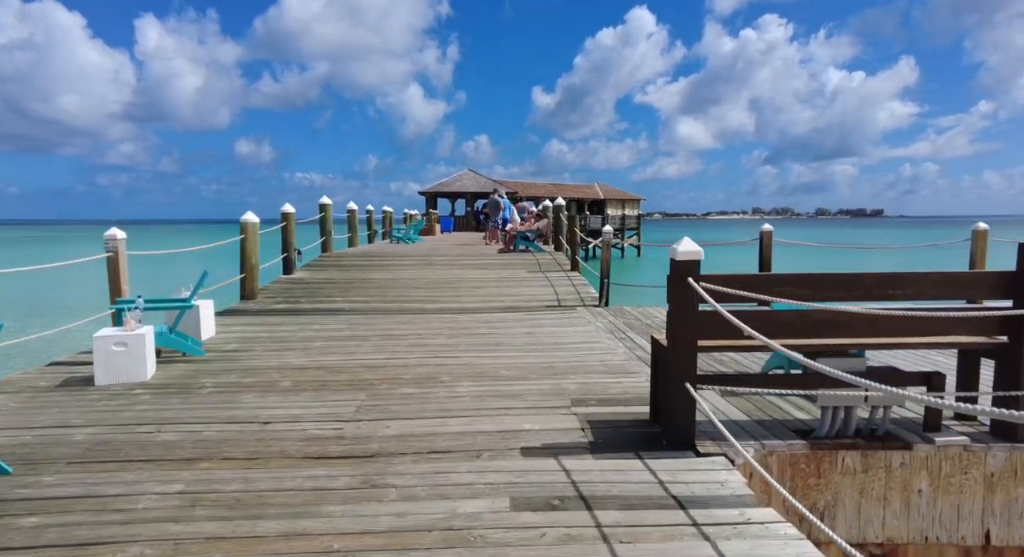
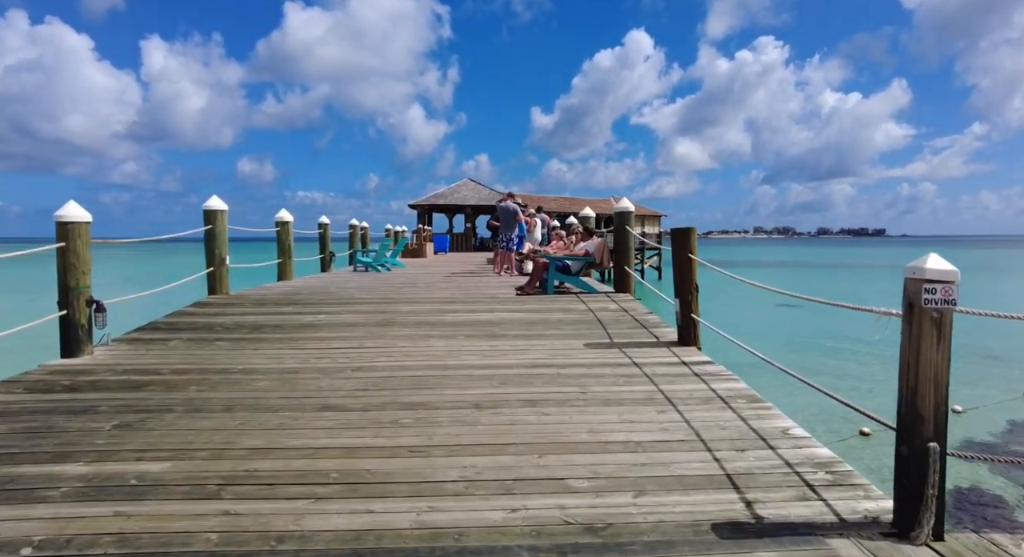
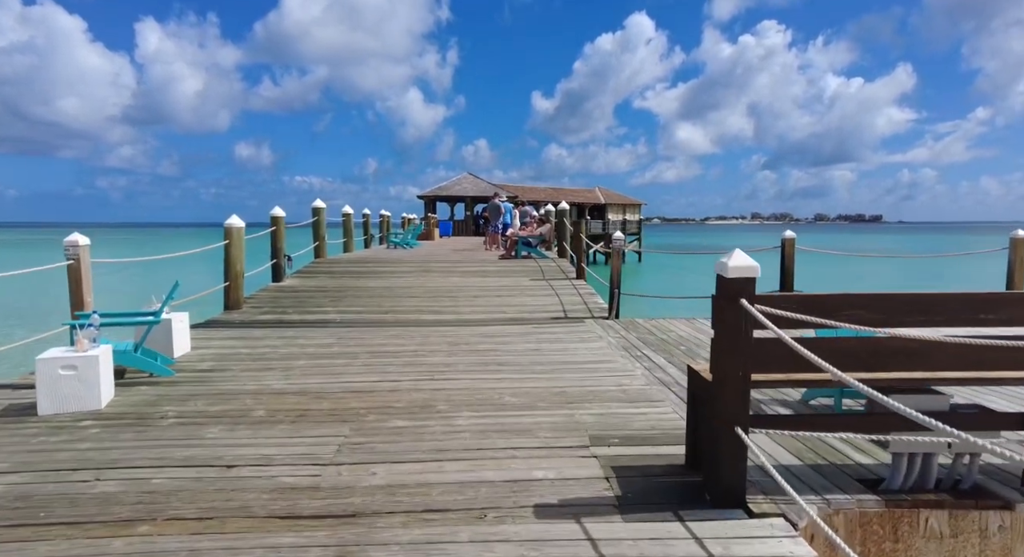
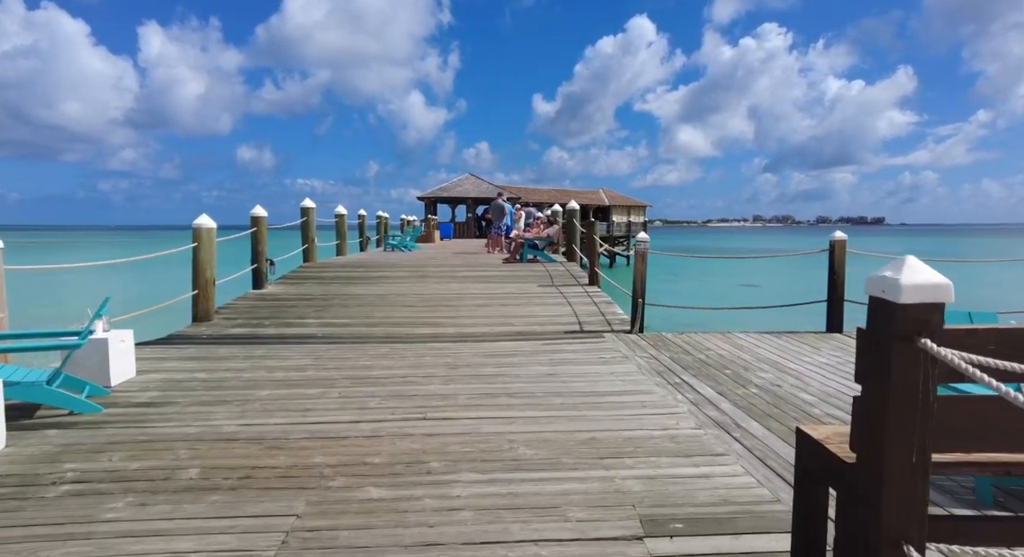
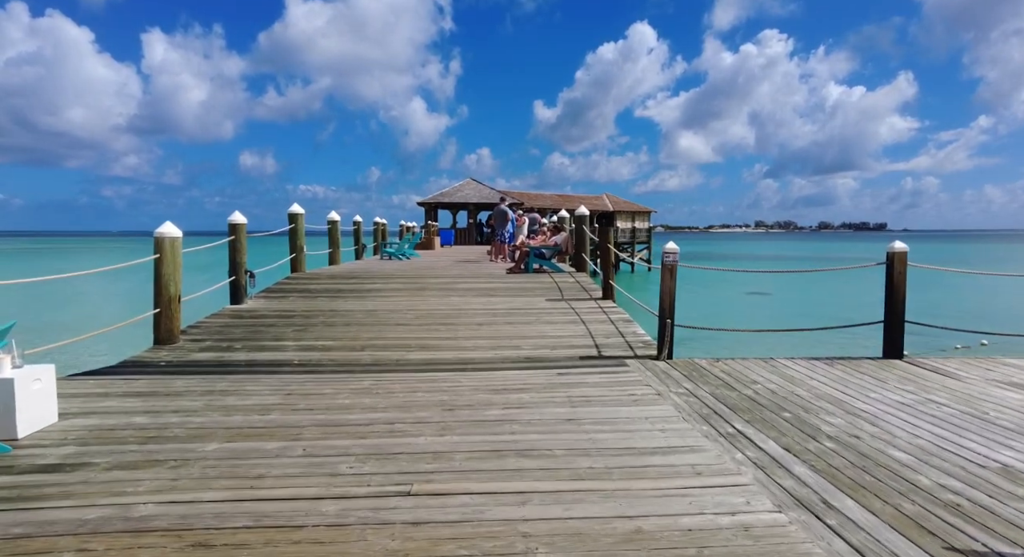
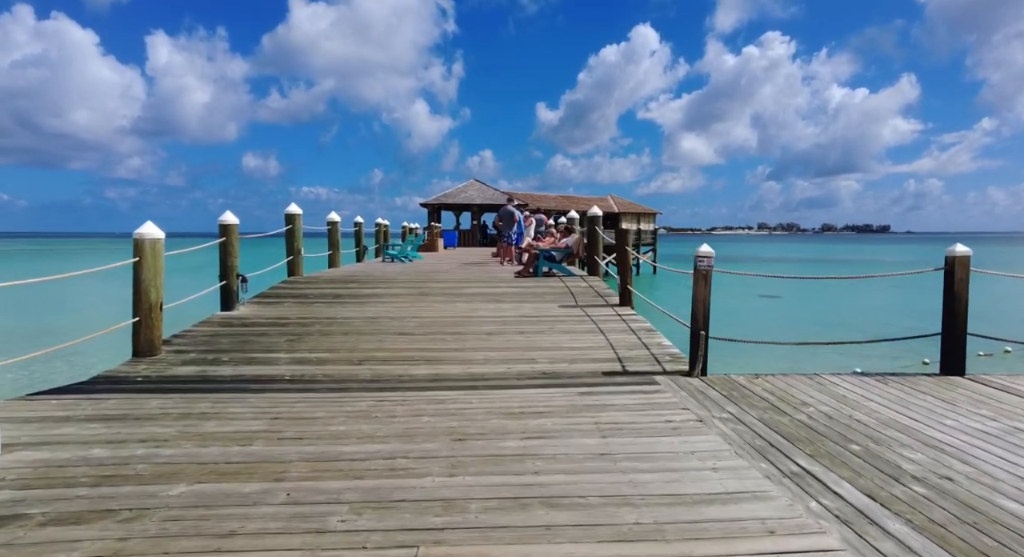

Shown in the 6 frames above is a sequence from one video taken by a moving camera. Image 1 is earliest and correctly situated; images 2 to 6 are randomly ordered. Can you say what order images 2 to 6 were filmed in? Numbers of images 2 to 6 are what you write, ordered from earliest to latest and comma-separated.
3, 4, 5, 6, 2
